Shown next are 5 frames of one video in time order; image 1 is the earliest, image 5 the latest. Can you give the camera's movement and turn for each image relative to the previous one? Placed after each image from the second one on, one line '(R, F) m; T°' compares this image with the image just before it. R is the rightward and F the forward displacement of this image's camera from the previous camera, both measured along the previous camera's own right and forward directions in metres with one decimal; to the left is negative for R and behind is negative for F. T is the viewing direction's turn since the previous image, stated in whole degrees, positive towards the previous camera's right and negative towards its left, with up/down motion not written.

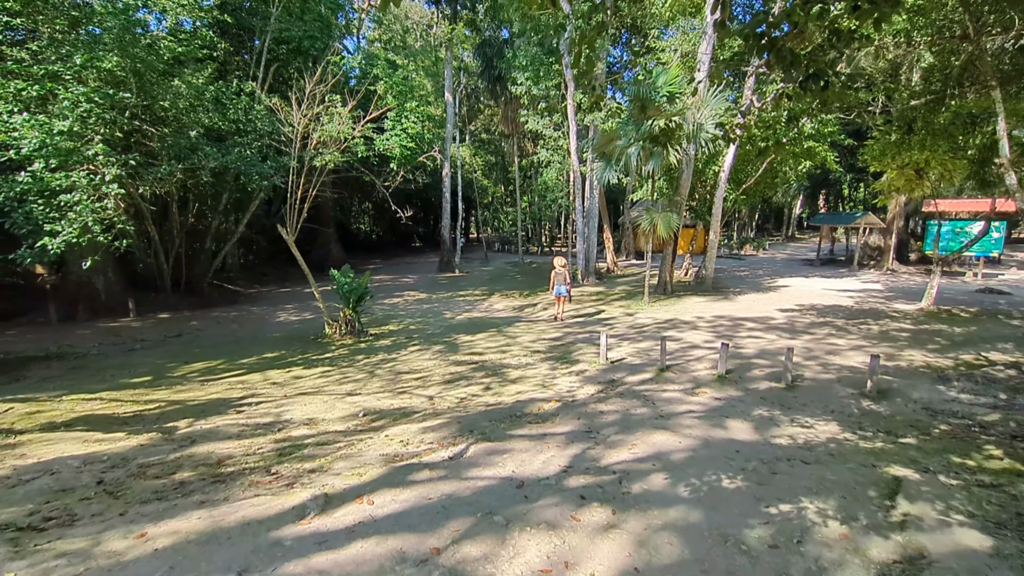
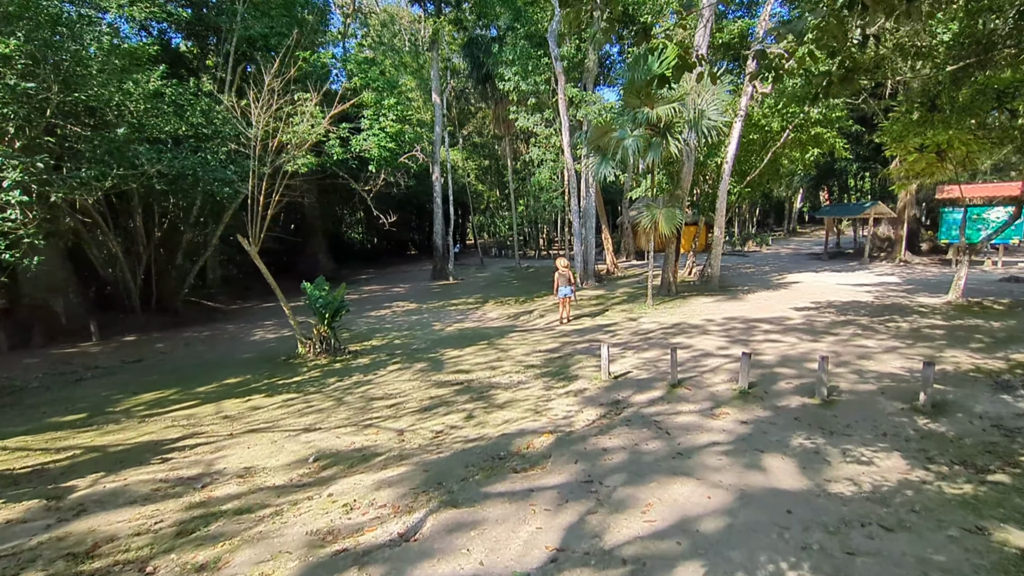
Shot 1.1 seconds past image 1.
(+0.2, +1.0) m; 0°
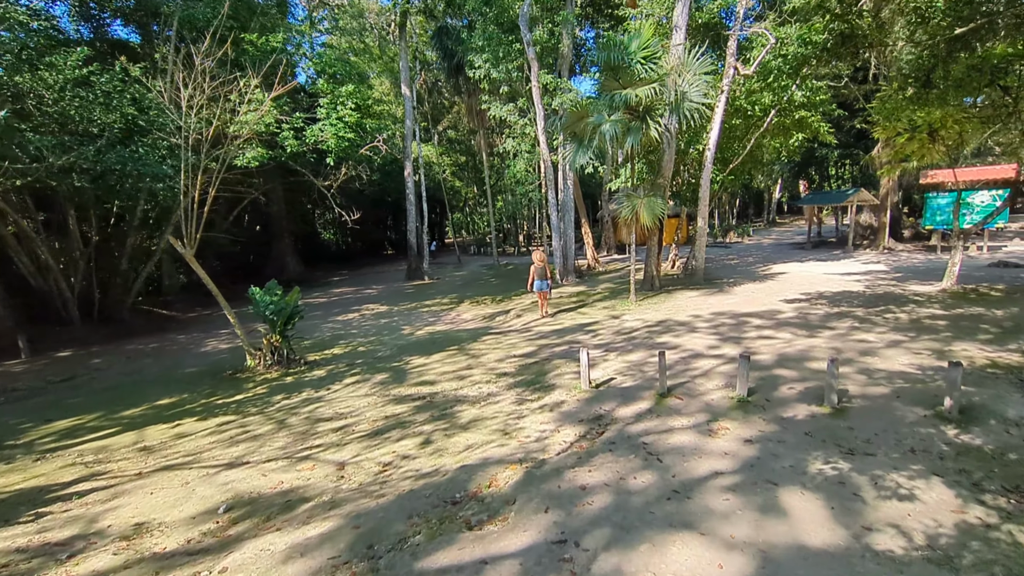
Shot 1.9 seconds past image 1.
(+0.2, +0.9) m; +2°
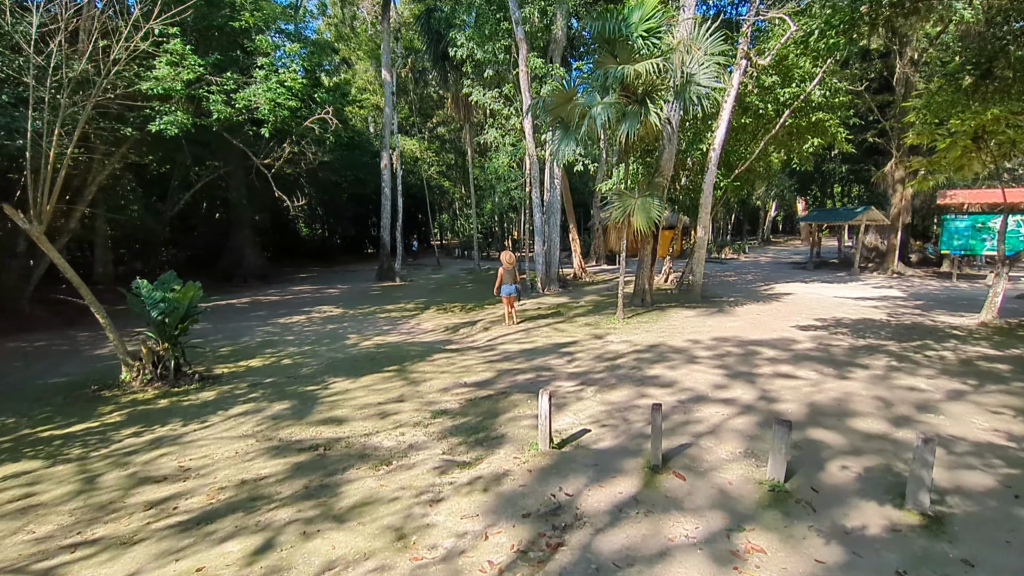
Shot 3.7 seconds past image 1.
(+0.5, +1.9) m; +1°
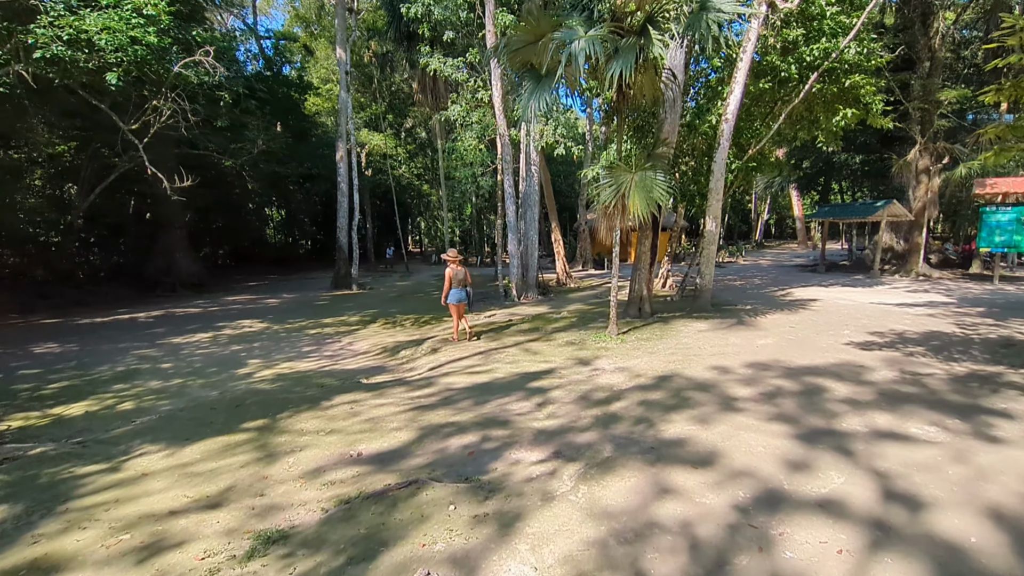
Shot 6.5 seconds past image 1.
(+0.5, +2.8) m; +1°
